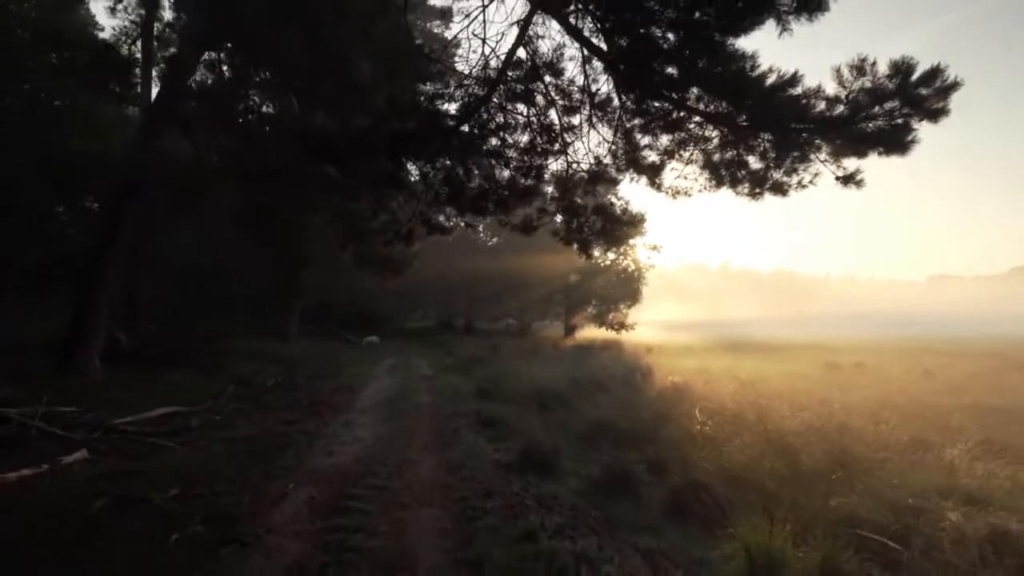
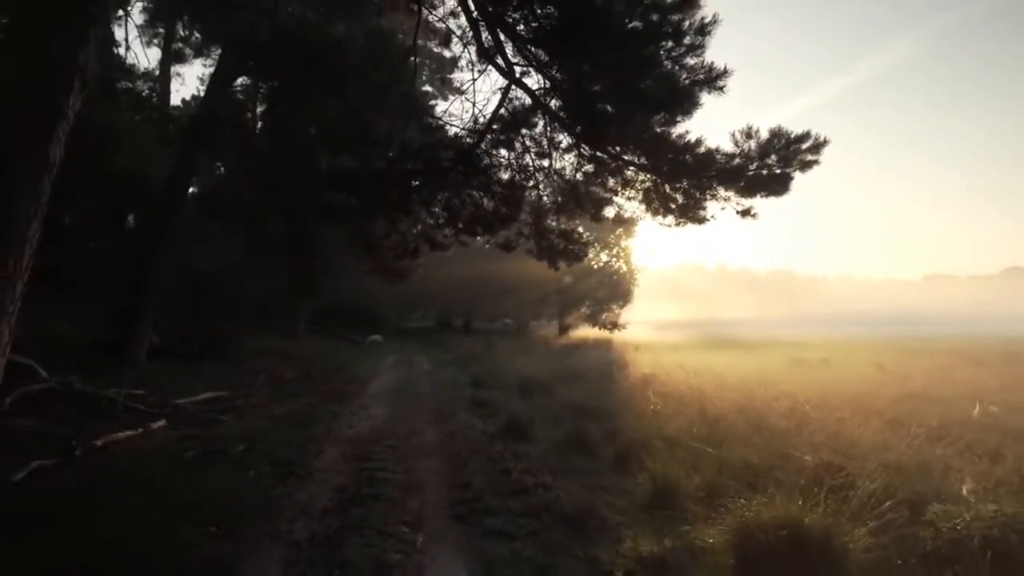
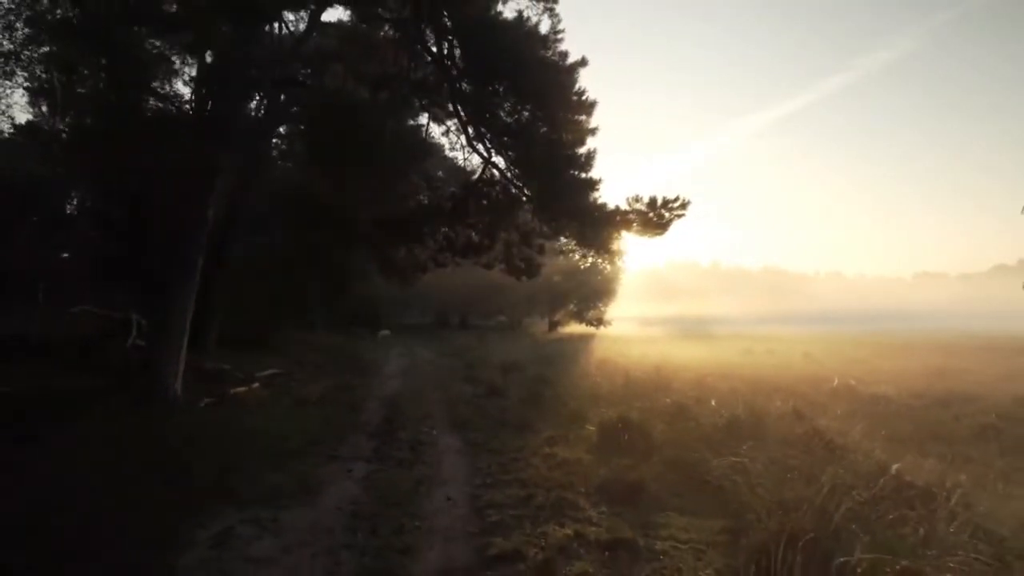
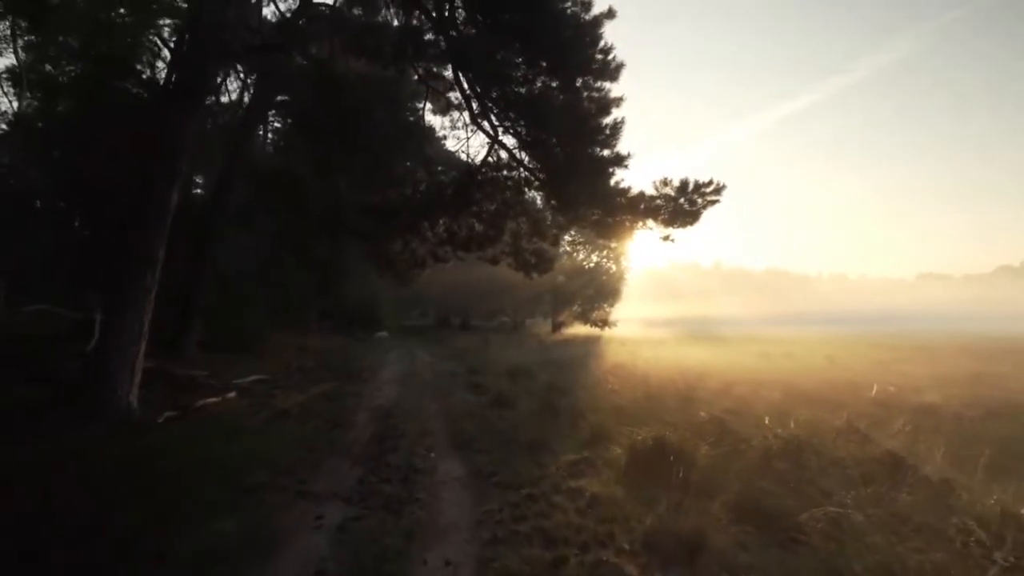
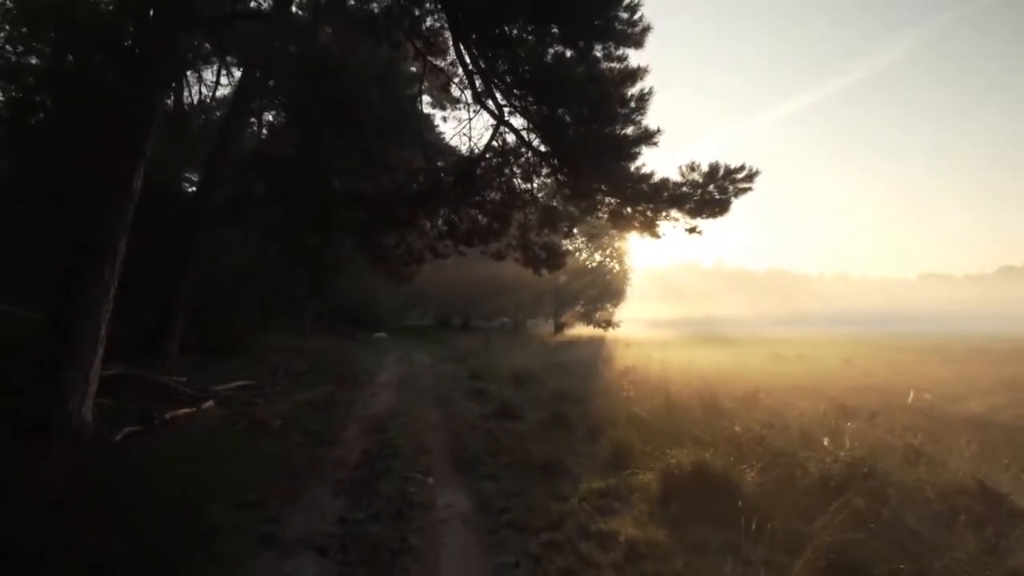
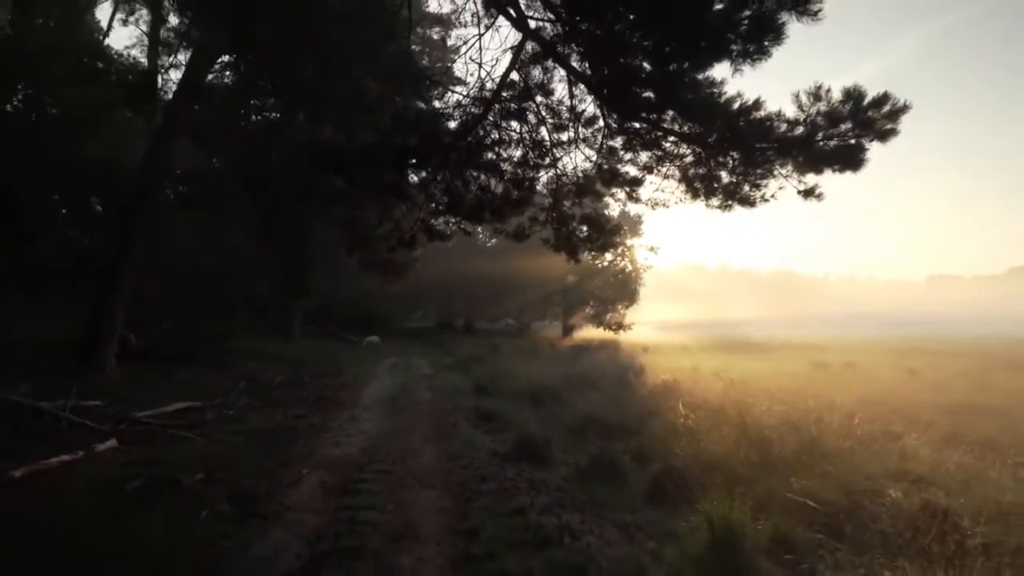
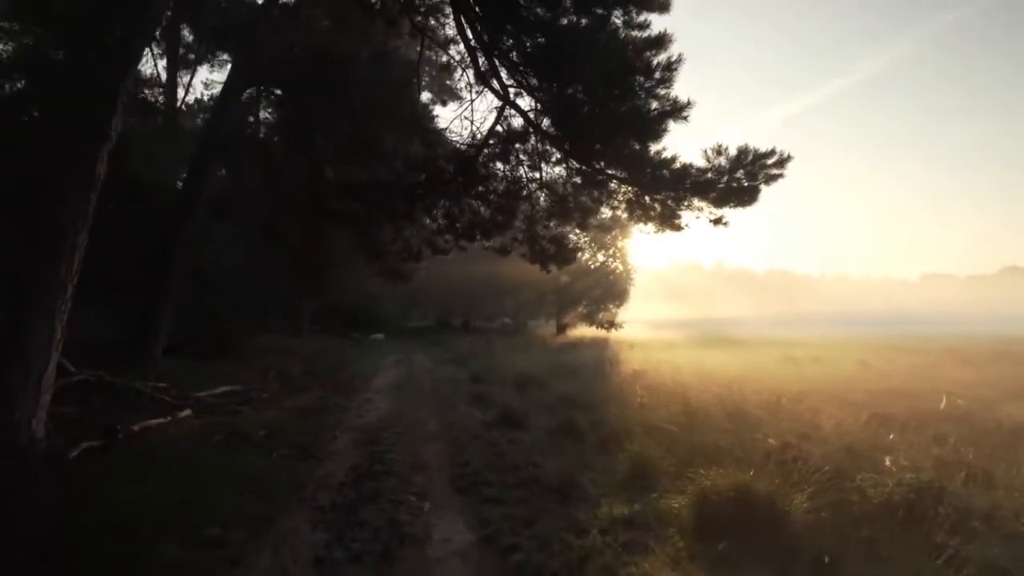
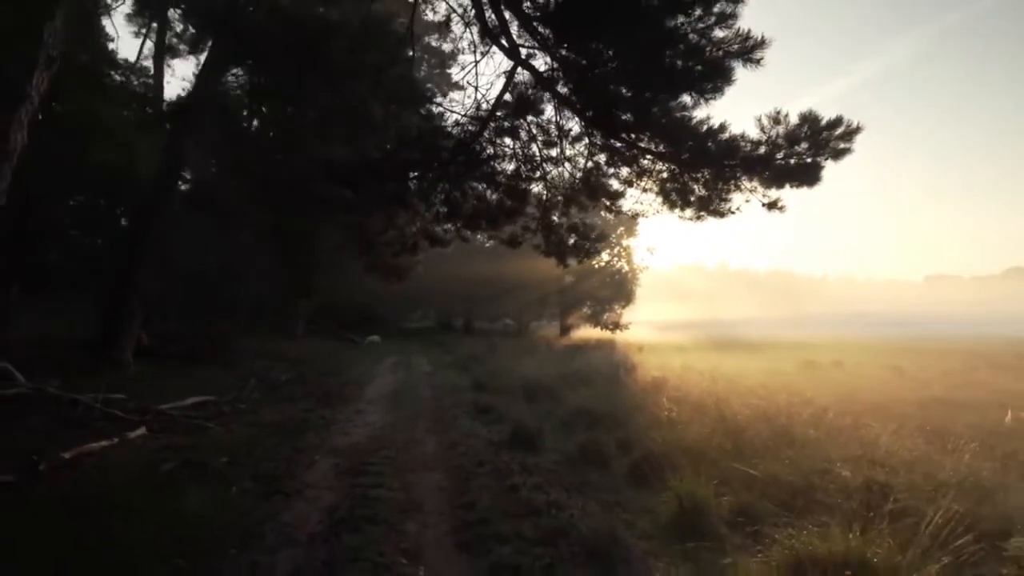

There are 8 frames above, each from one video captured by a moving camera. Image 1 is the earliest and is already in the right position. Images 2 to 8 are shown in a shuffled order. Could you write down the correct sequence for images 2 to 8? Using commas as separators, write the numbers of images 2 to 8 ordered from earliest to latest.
6, 8, 2, 7, 5, 4, 3
